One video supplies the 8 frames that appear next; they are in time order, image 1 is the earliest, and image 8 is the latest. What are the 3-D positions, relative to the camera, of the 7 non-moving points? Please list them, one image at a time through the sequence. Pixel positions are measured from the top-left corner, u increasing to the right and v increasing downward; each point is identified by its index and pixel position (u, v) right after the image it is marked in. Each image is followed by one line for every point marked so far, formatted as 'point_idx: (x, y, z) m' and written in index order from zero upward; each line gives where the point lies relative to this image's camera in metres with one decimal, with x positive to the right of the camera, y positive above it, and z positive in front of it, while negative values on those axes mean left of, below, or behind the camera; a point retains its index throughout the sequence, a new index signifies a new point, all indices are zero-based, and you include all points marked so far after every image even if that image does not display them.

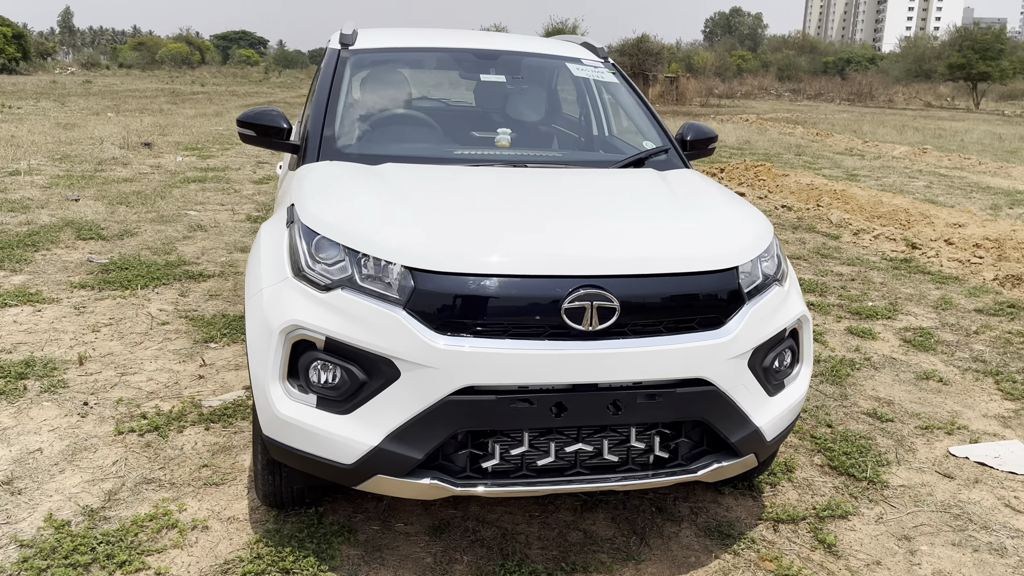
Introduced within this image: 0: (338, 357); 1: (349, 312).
0: (-0.5, -0.2, +2.3) m
1: (-0.4, -0.1, +2.3) m
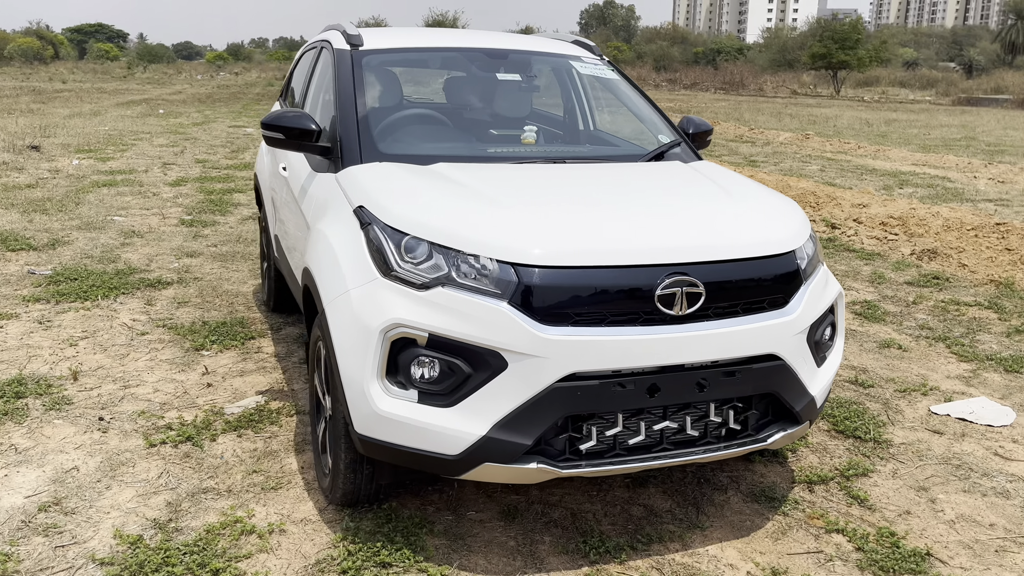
0: (-0.2, -0.2, +2.4) m
1: (-0.2, -0.1, +2.4) m
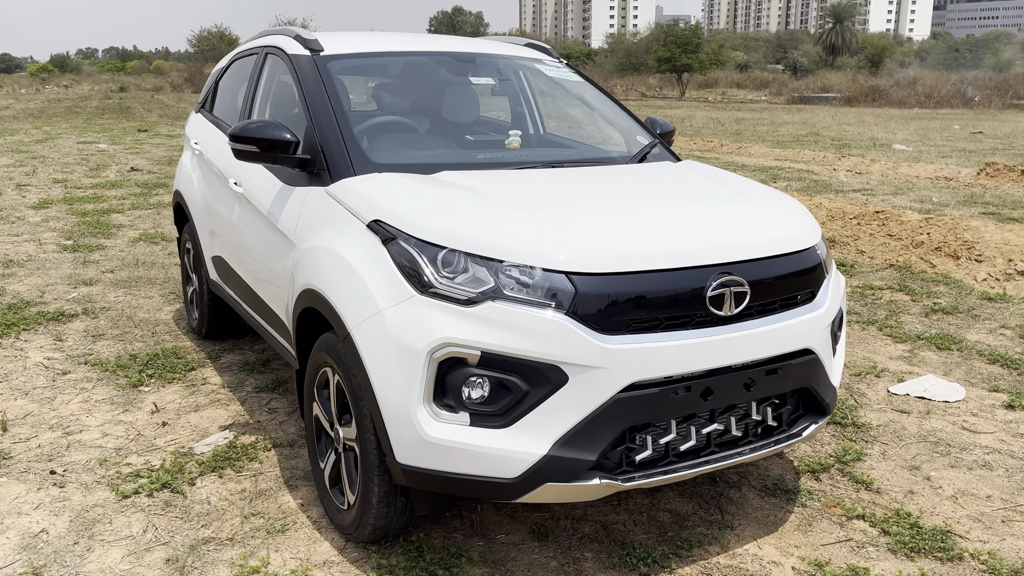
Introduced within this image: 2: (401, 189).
0: (0.0, -0.2, +2.3) m
1: (0.0, -0.1, +2.2) m
2: (-0.4, +0.3, +2.7) m
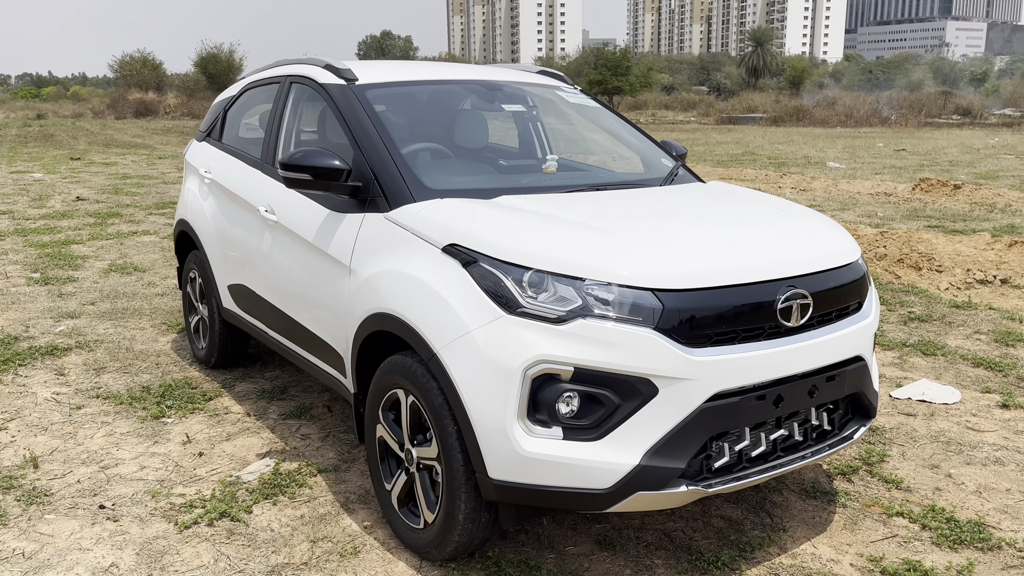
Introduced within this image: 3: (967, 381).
0: (+0.2, -0.3, +2.4) m
1: (+0.2, -0.1, +2.3) m
2: (-0.1, +0.3, +2.8) m
3: (+2.6, -0.5, +4.7) m
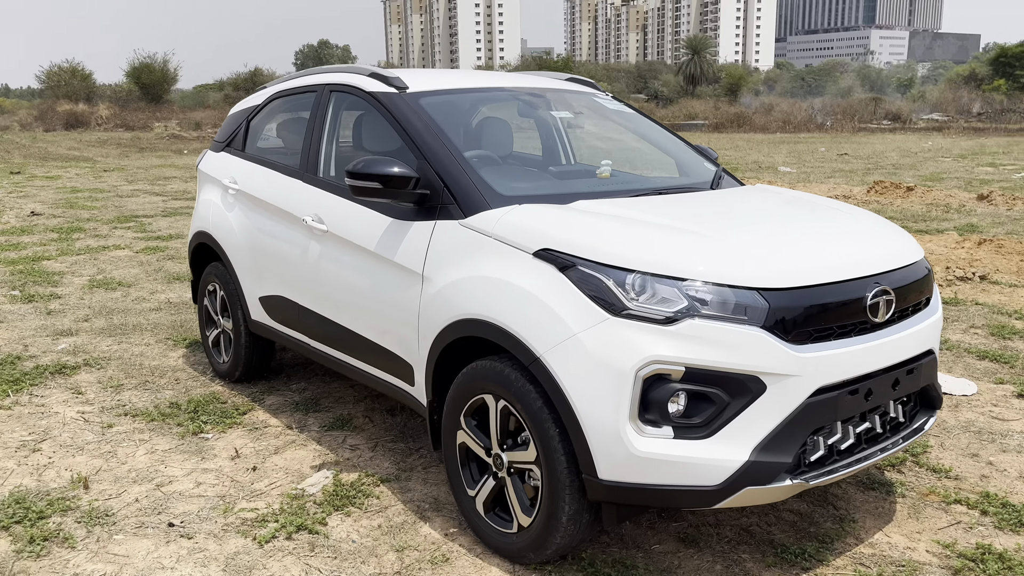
0: (+0.5, -0.3, +2.4) m
1: (+0.6, -0.1, +2.4) m
2: (+0.1, +0.2, +2.9) m
3: (+2.7, -0.5, +4.9) m
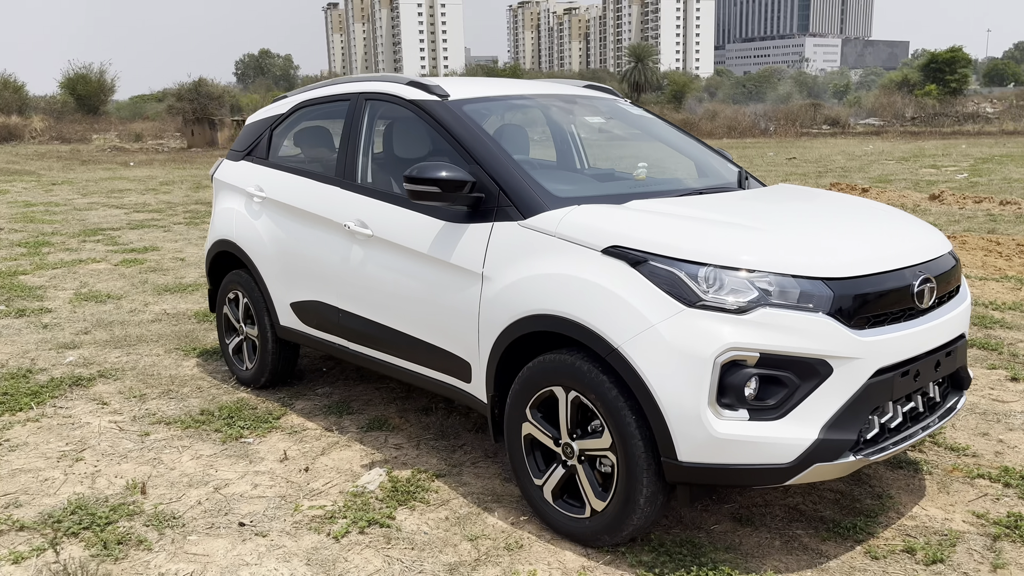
0: (+0.8, -0.2, +2.6) m
1: (+0.8, -0.1, +2.6) m
2: (+0.4, +0.3, +3.0) m
3: (+2.8, -0.4, +5.2) m
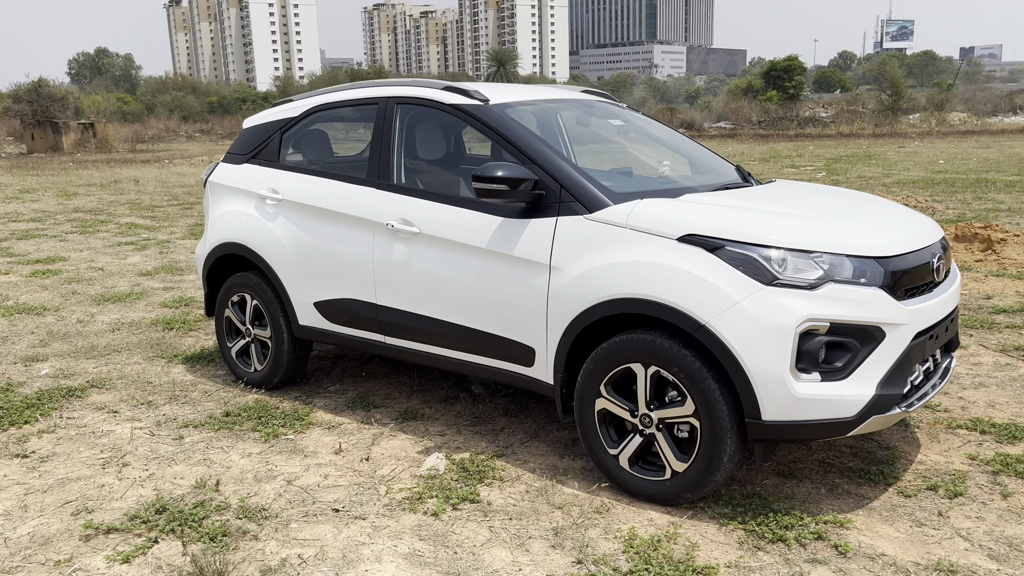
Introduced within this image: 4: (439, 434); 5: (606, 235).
0: (+1.2, -0.2, +3.0) m
1: (+1.2, 0.0, +3.0) m
2: (+0.7, +0.3, +3.4) m
3: (+2.8, -0.3, +5.9) m
4: (-0.4, -0.7, +4.2) m
5: (+0.4, +0.2, +3.4) m
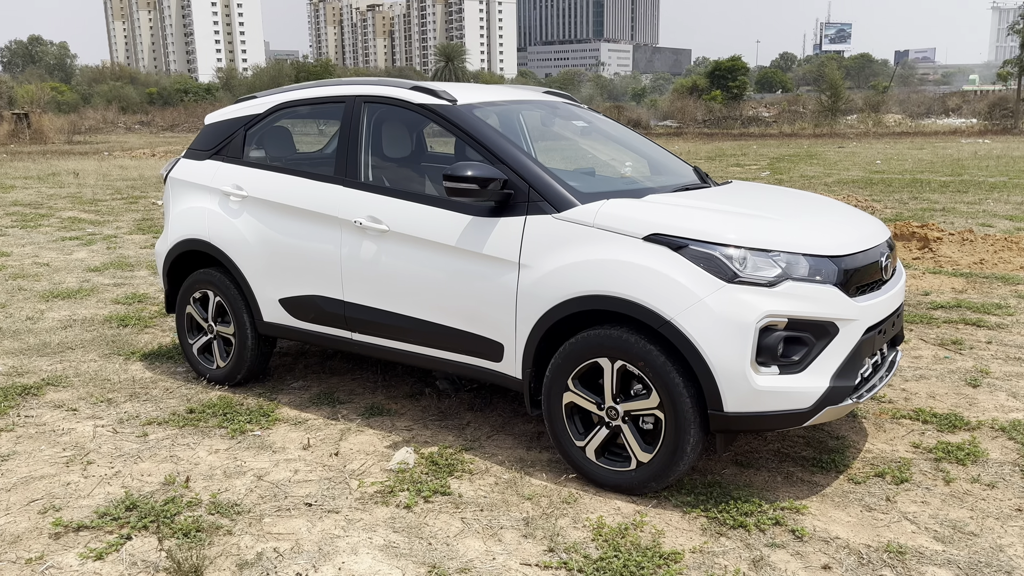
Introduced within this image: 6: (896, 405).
0: (+1.1, -0.2, +3.2) m
1: (+1.1, 0.0, +3.2) m
2: (+0.5, +0.3, +3.5) m
3: (+2.5, -0.3, +6.2) m
4: (-0.5, -0.7, +4.2) m
5: (+0.3, +0.2, +3.5) m
6: (+2.1, -0.6, +4.5) m
